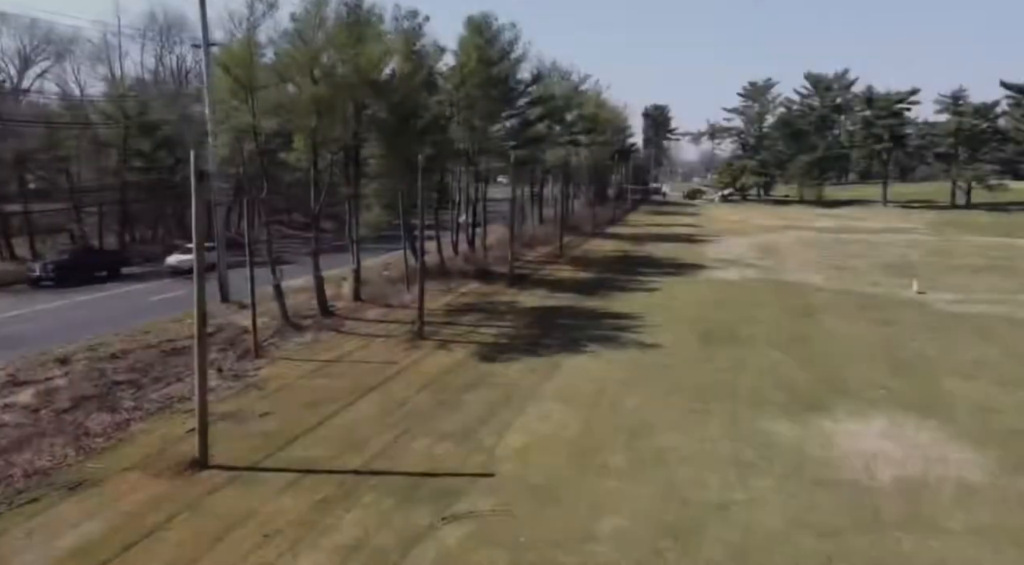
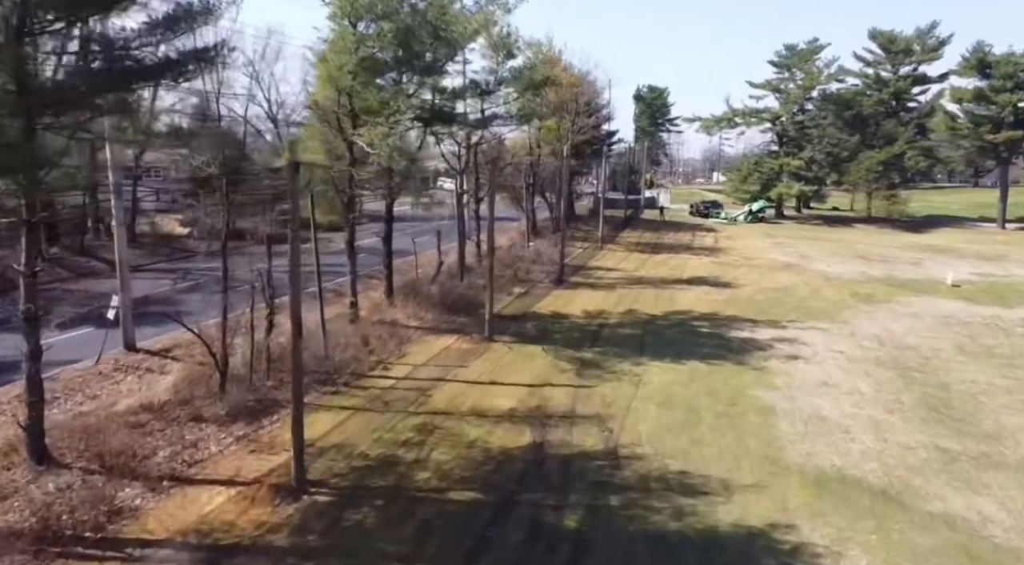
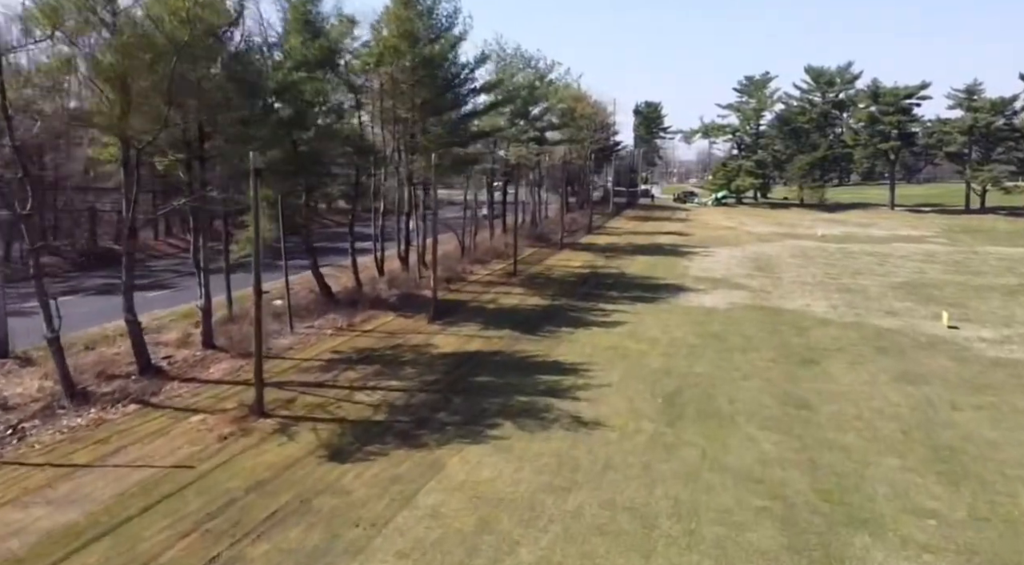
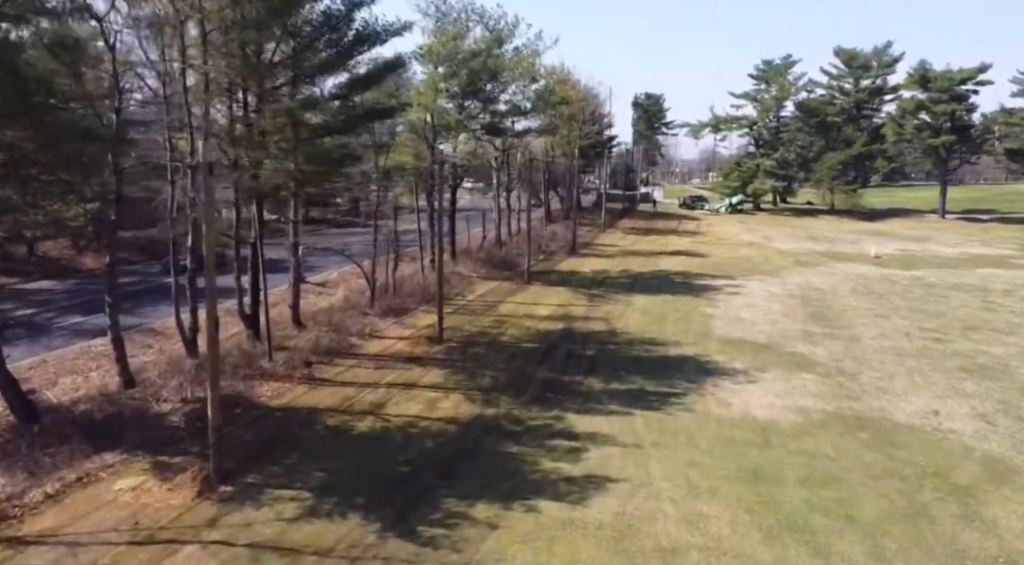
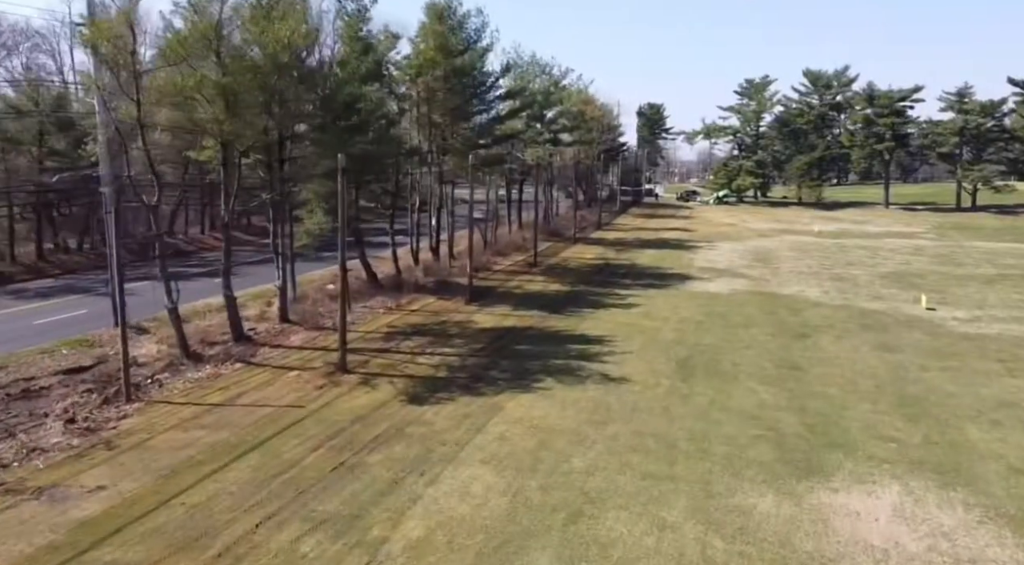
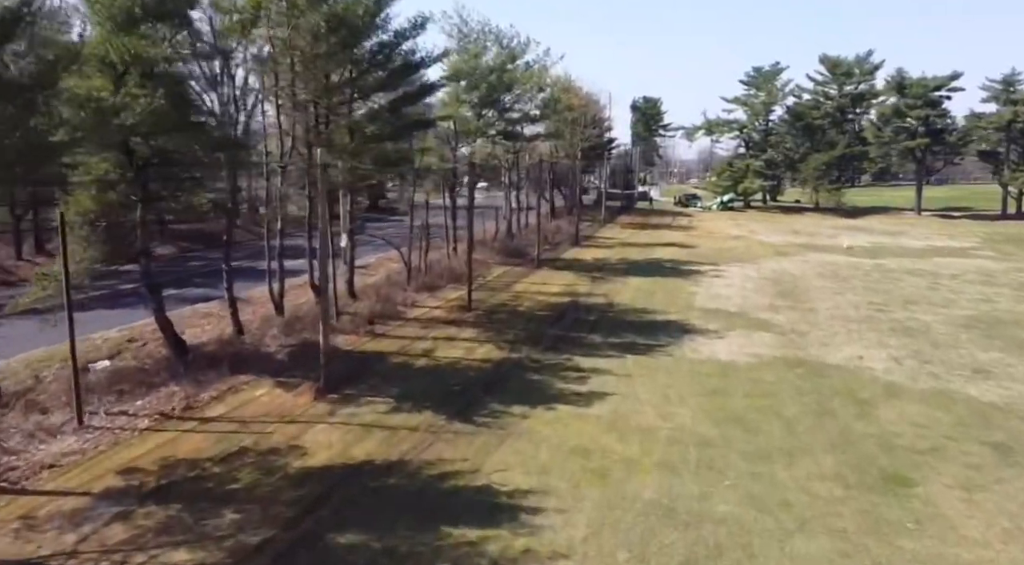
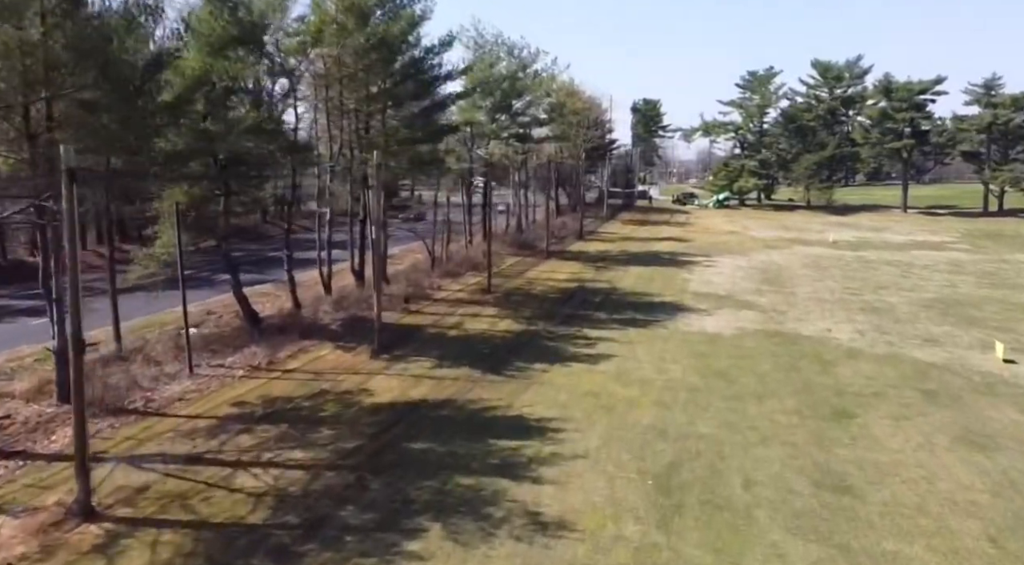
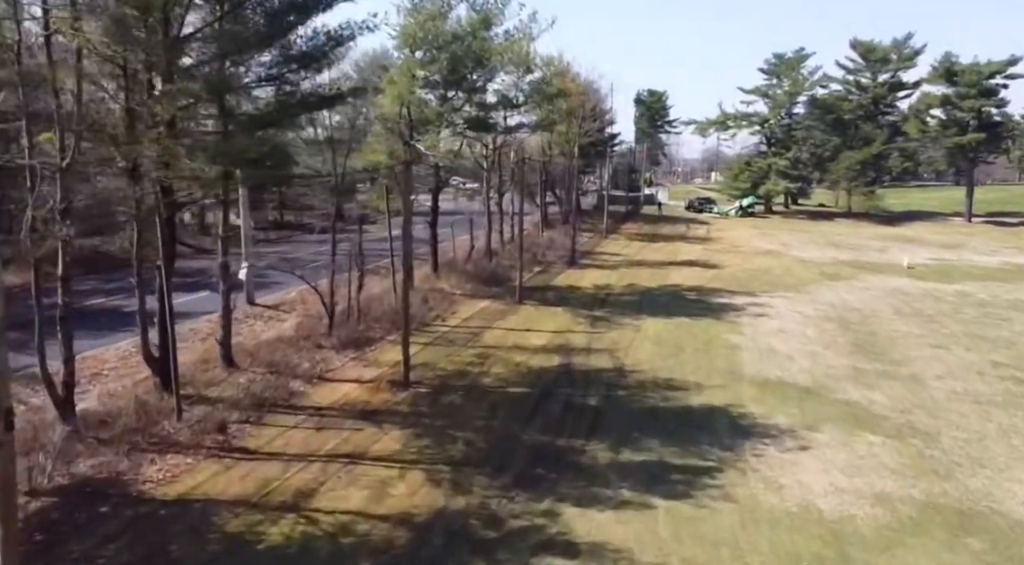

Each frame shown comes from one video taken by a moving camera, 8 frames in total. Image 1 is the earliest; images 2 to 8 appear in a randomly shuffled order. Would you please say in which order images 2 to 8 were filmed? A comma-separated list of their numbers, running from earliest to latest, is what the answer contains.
5, 3, 7, 6, 4, 8, 2
